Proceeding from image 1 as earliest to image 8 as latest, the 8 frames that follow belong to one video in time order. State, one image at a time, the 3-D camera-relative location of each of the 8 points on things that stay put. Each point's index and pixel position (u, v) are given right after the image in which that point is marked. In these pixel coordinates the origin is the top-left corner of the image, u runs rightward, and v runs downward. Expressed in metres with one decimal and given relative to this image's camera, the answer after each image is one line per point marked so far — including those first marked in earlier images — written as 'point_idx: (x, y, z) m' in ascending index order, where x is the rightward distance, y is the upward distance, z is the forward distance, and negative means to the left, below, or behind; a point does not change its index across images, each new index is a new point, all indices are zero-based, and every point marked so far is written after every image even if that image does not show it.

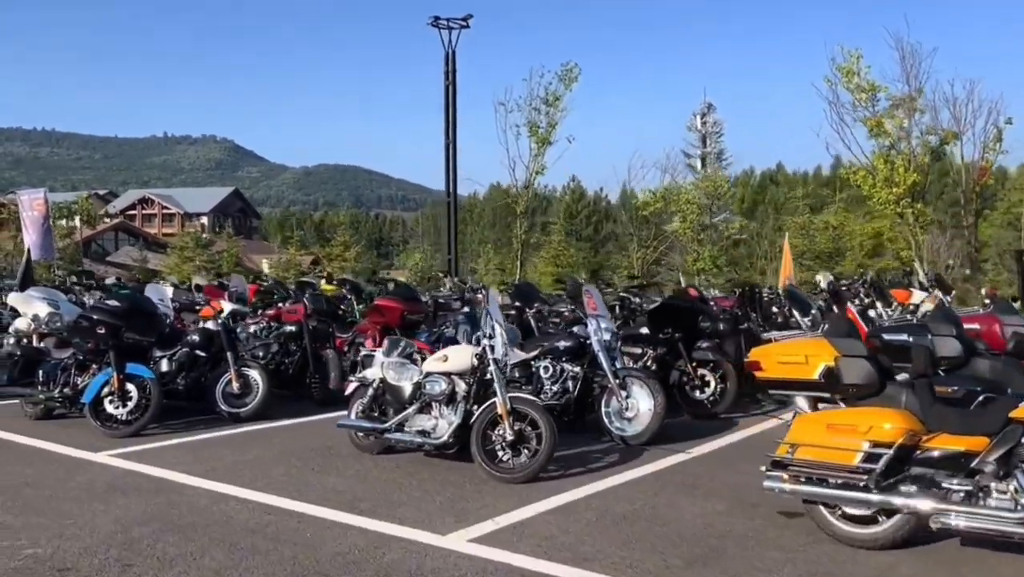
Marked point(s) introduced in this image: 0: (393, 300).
0: (-1.5, -0.1, +10.7) m
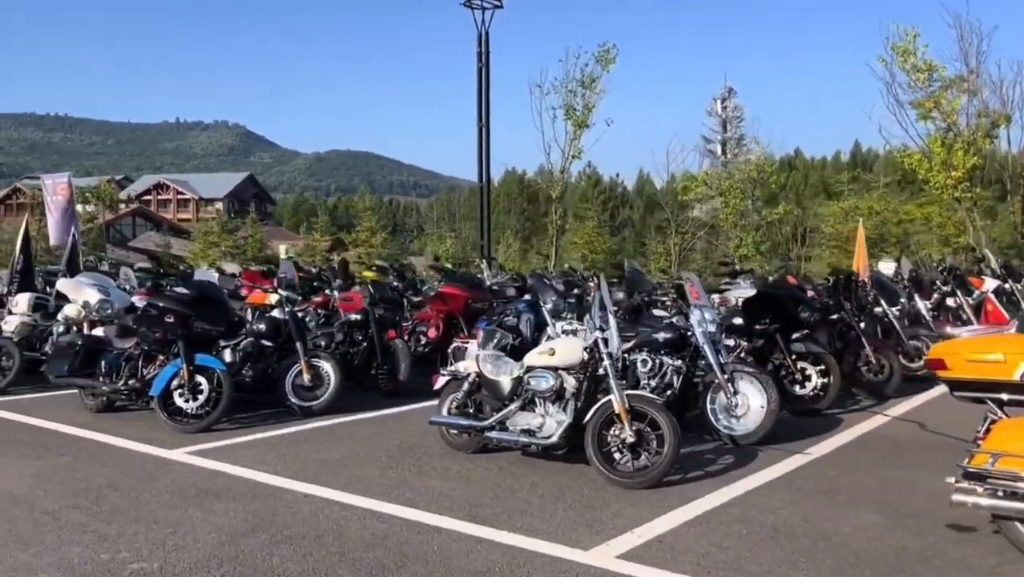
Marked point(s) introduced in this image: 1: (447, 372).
0: (-0.7, 0.0, +10.2) m
1: (-0.5, -0.6, +6.4) m
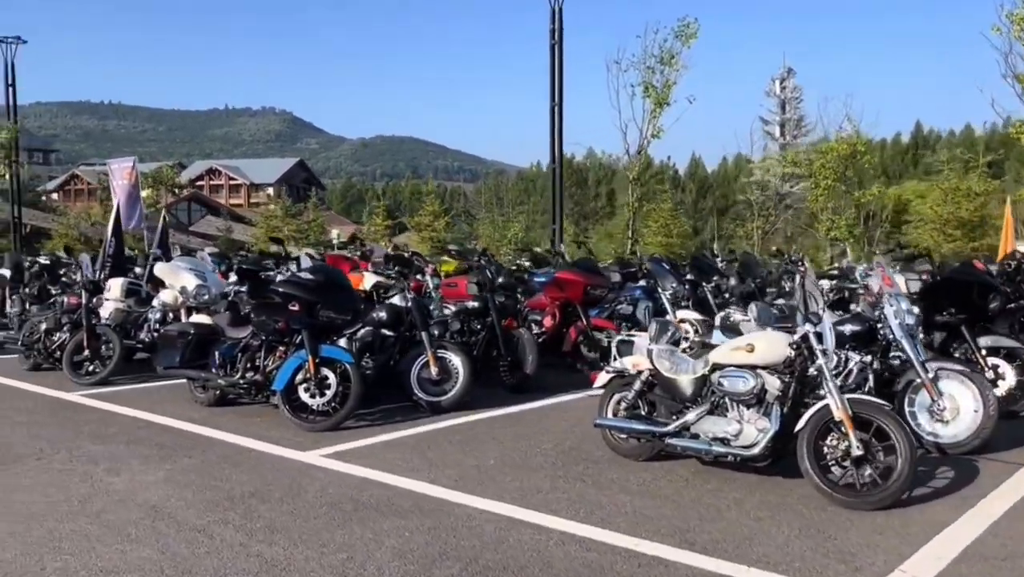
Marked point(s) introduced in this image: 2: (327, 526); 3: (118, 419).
0: (+0.7, +0.2, +9.5) m
1: (+0.7, -0.5, +5.7) m
2: (-1.0, -1.2, +4.4) m
3: (-3.3, -1.1, +7.0) m
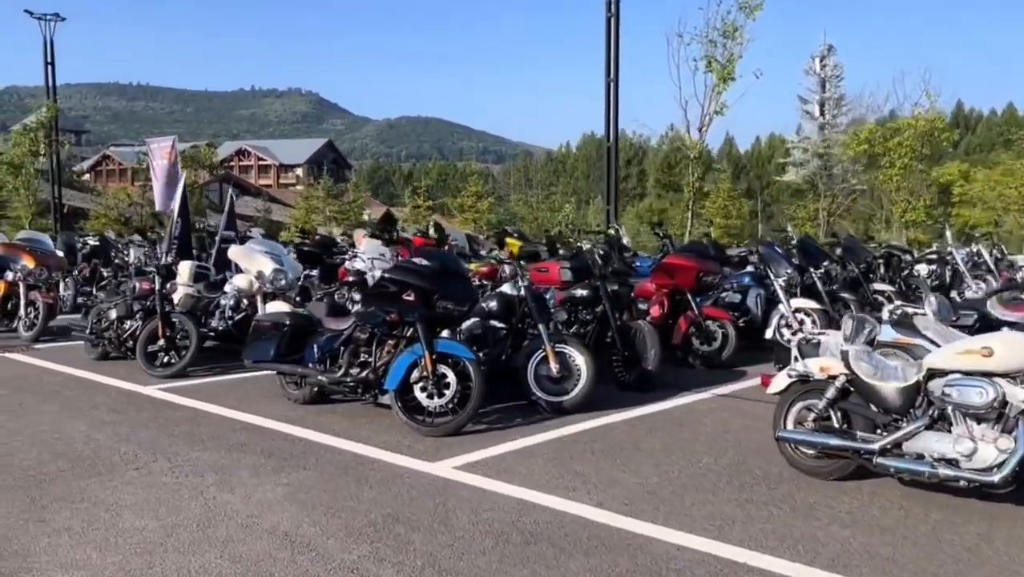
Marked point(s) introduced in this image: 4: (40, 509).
0: (+1.8, +0.3, +8.7) m
1: (+1.6, -0.5, +4.9) m
2: (0.0, -1.2, +3.6) m
3: (-2.3, -1.0, +6.4) m
4: (-2.4, -1.1, +4.4) m
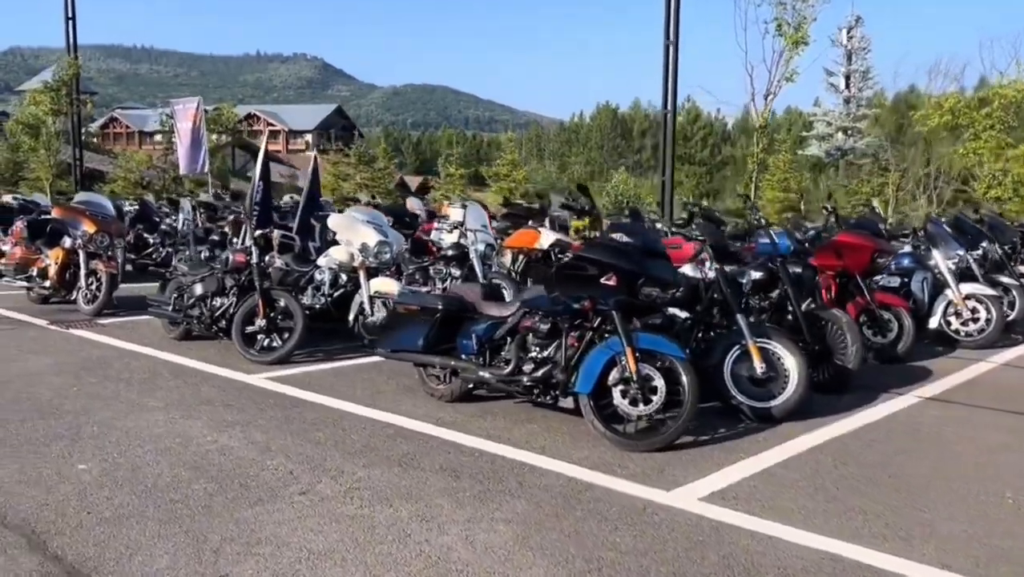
0: (+3.1, +0.5, +7.6) m
1: (+2.9, -0.5, +3.9) m
2: (+1.2, -1.2, +2.6) m
3: (-1.0, -0.9, +5.3) m
4: (-1.2, -1.1, +3.3) m
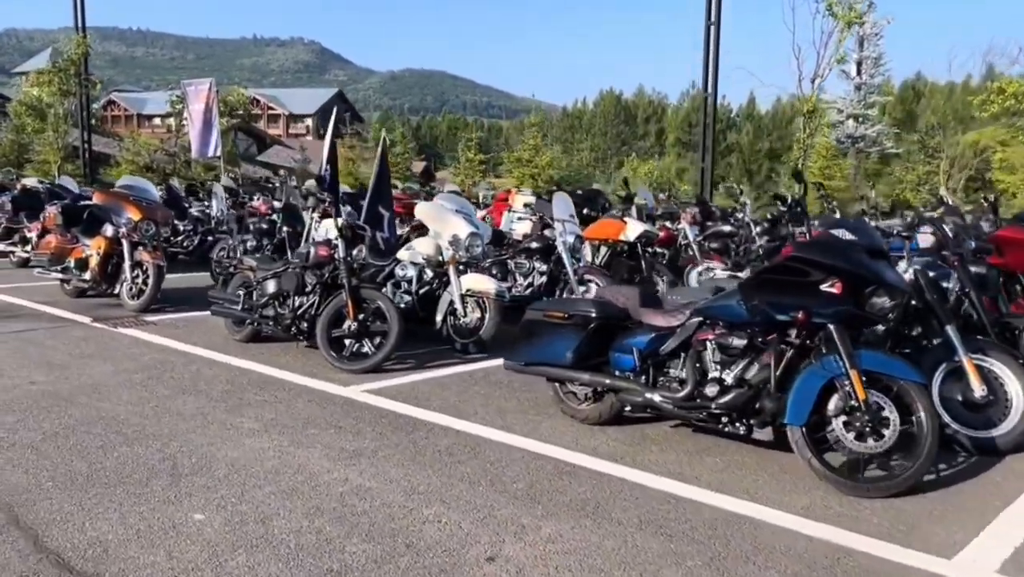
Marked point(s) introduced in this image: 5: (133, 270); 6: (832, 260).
0: (+4.0, +0.5, +6.7) m
1: (+3.8, -0.5, +3.0) m
2: (+2.1, -1.3, +1.7) m
3: (-0.1, -0.9, +4.5) m
4: (-0.2, -1.1, +2.5) m
5: (-4.2, +0.2, +9.4) m
6: (+1.5, +0.1, +4.0) m
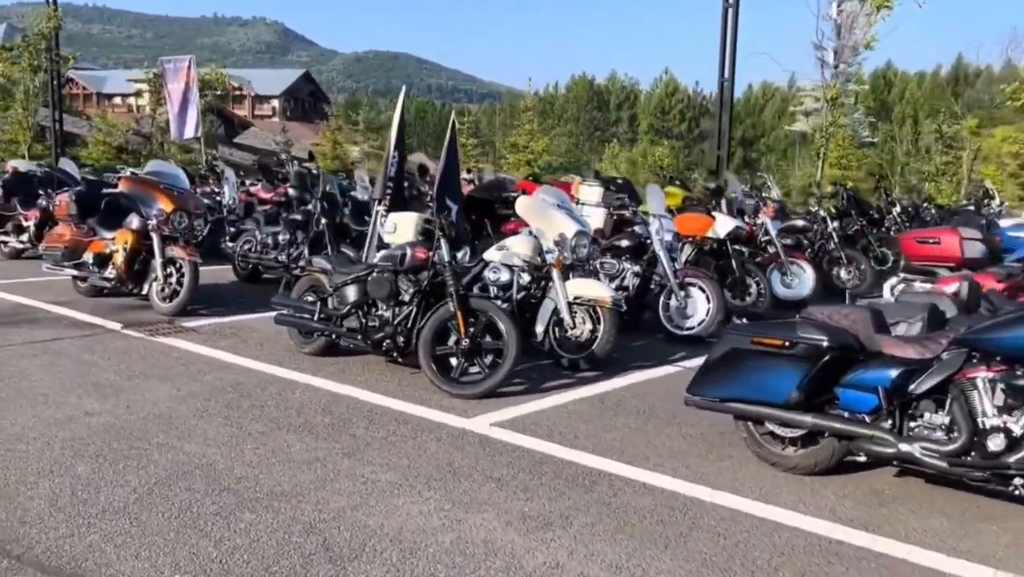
0: (+4.9, +0.4, +5.9) m
1: (+4.9, -0.7, +2.2) m
2: (+3.2, -1.4, +0.9) m
3: (+0.9, -1.0, +3.6) m
4: (+0.8, -1.3, +1.6) m
5: (-3.4, +0.2, +8.3) m
6: (+2.5, 0.0, +3.1) m
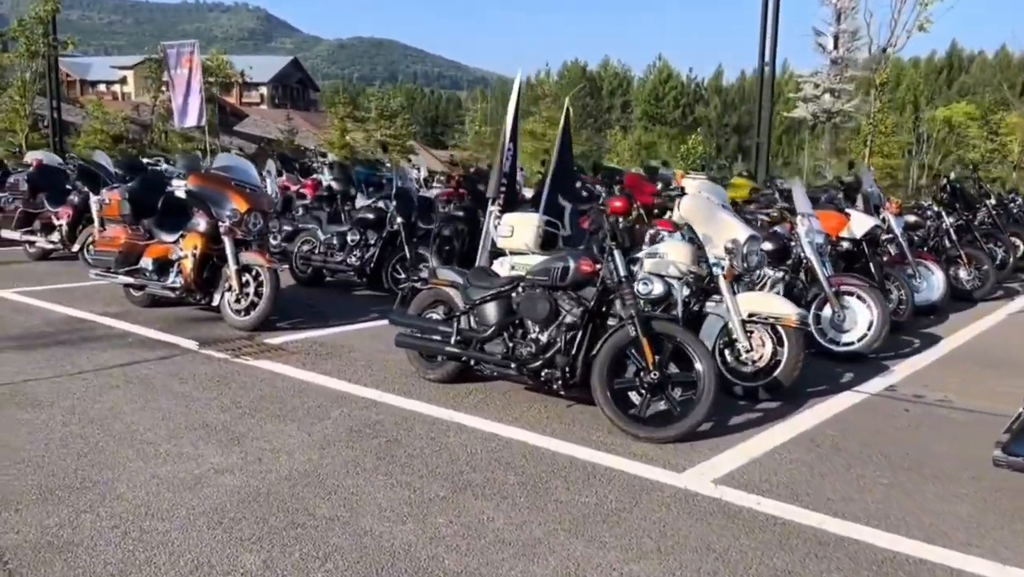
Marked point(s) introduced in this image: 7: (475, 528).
0: (+6.0, +0.3, +5.0) m
1: (+6.0, -0.8, +1.4) m
2: (+4.3, -1.6, +0.1) m
3: (+2.0, -1.1, +2.7) m
4: (+1.9, -1.4, +0.7) m
5: (-2.4, +0.1, +7.3) m
6: (+3.6, -0.1, +2.2) m
7: (-0.2, -1.0, +3.5) m
